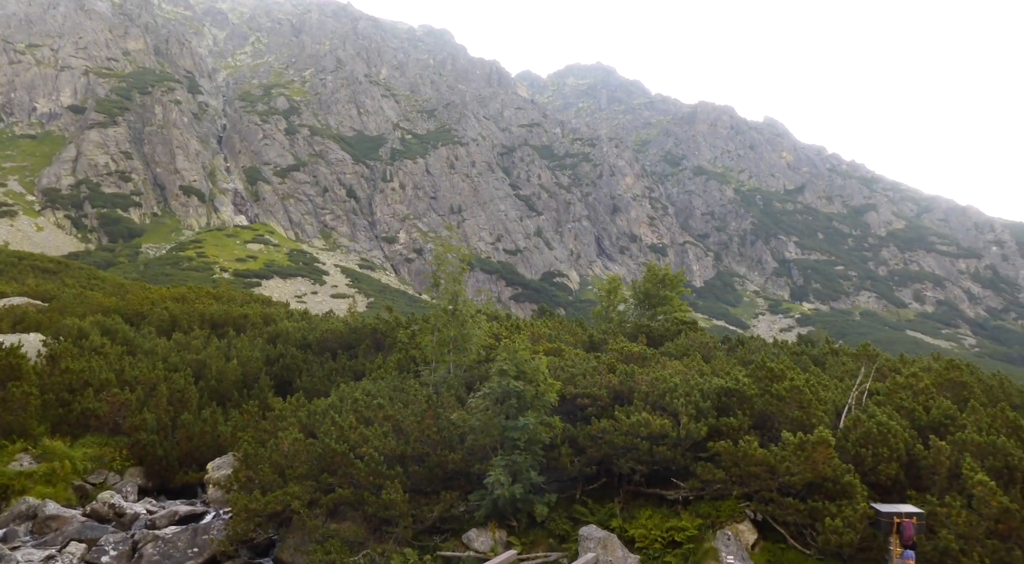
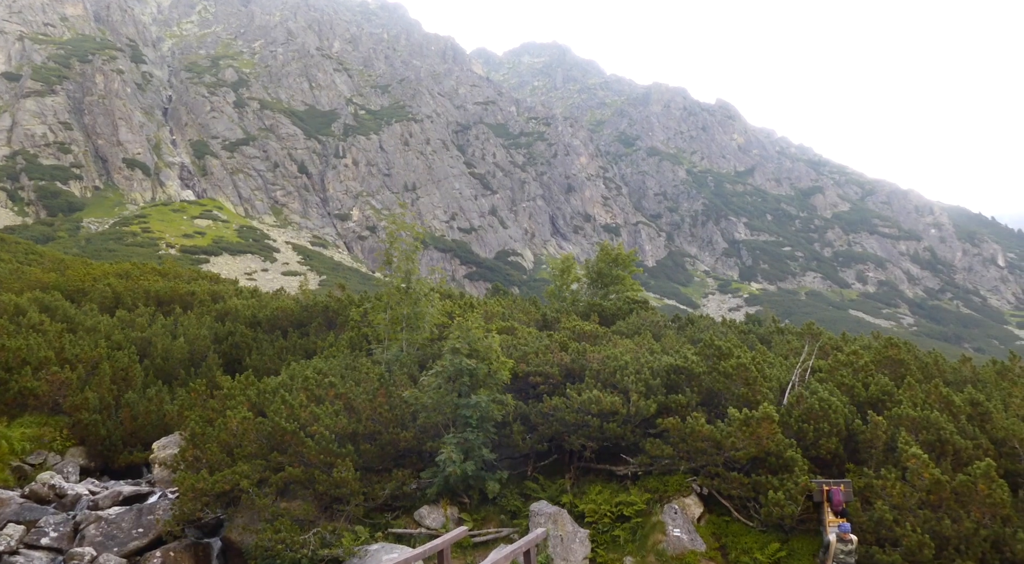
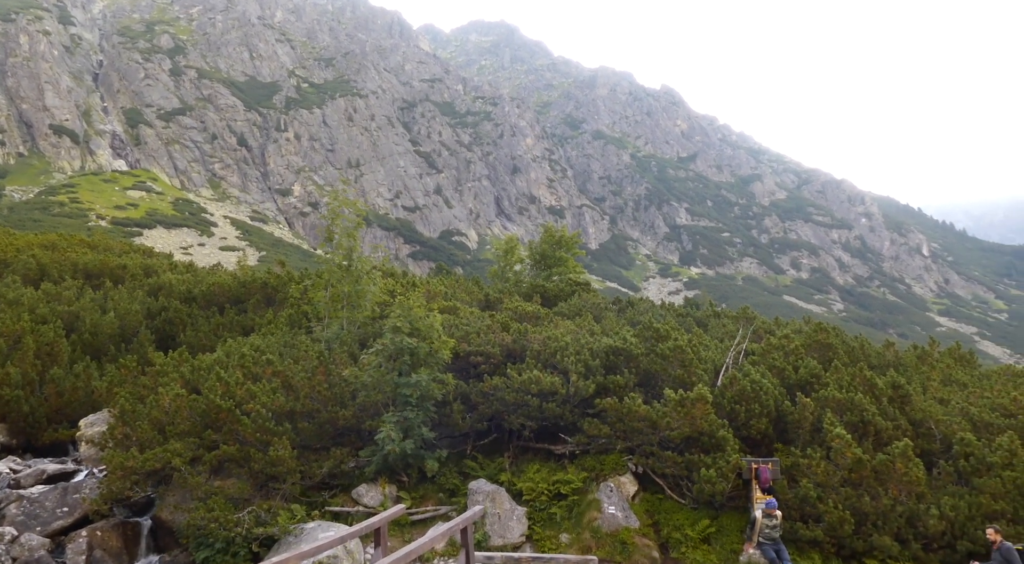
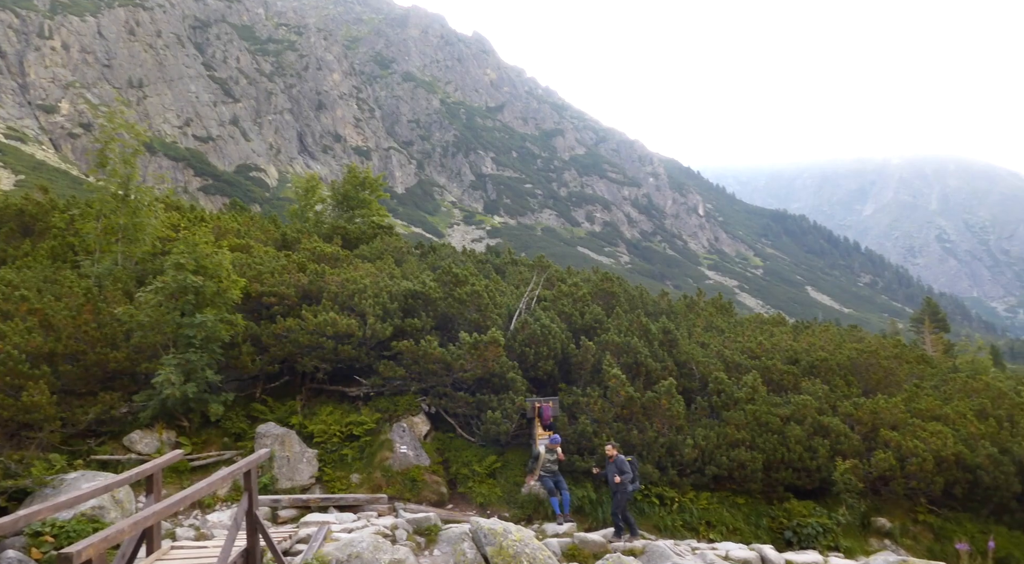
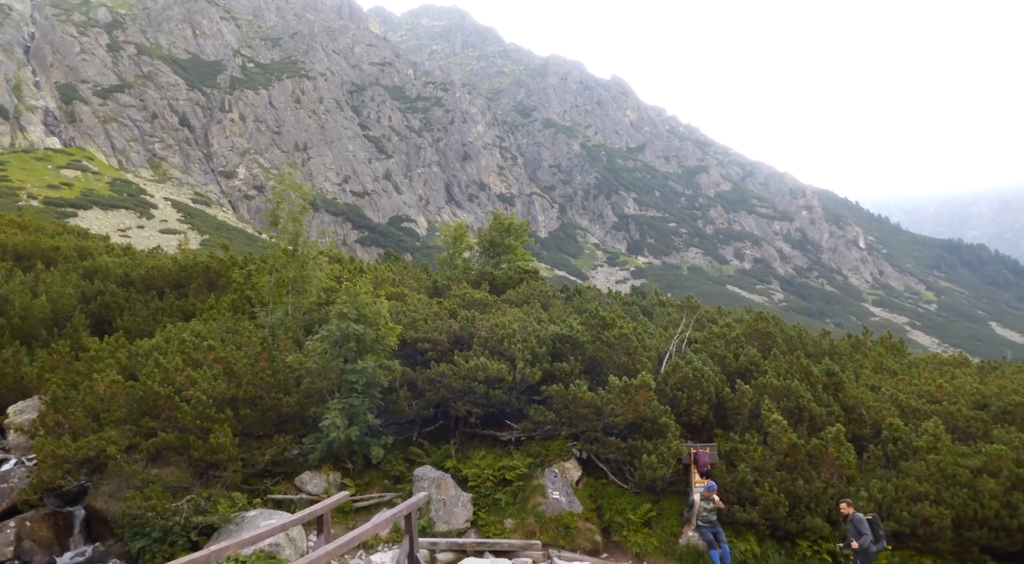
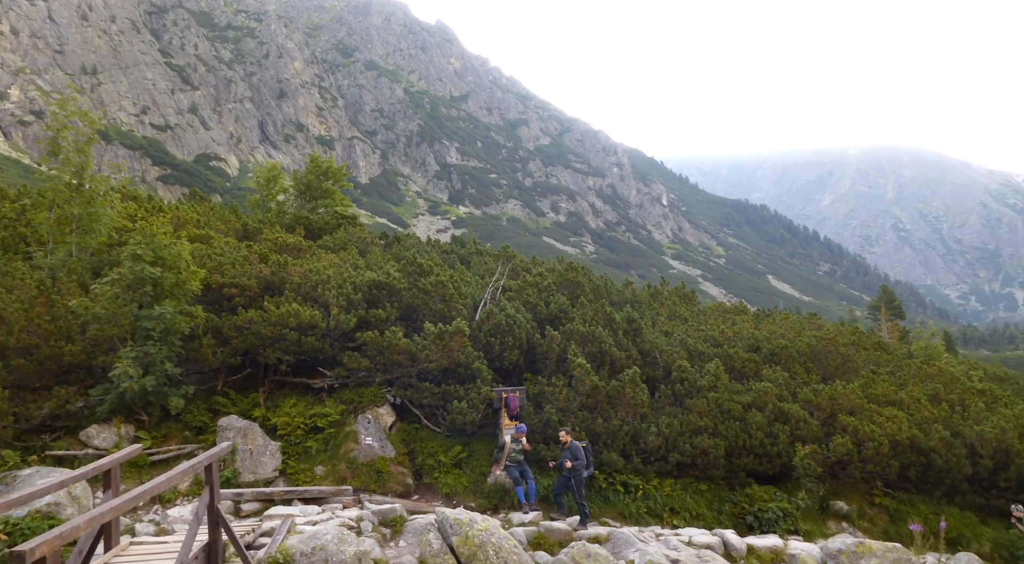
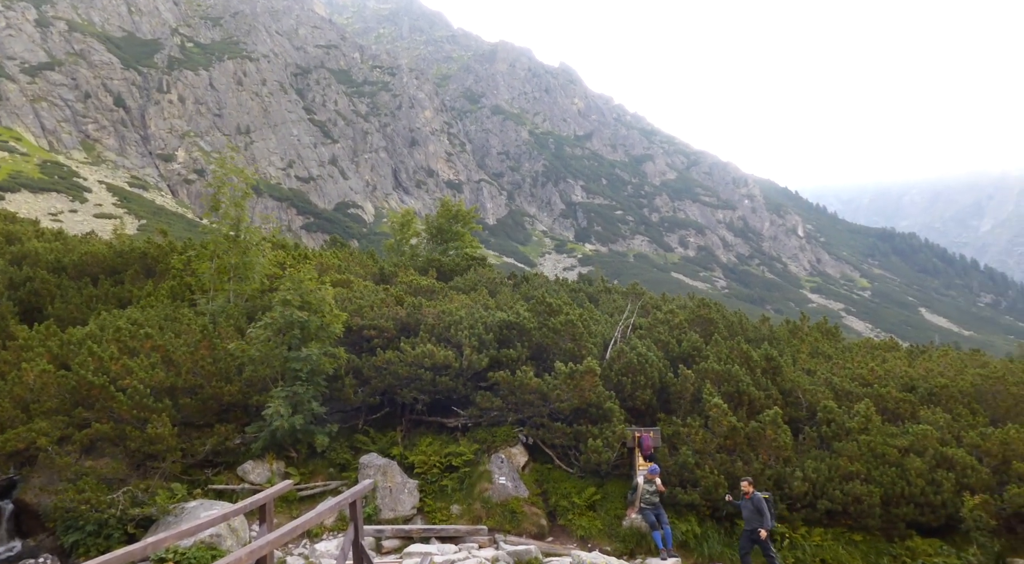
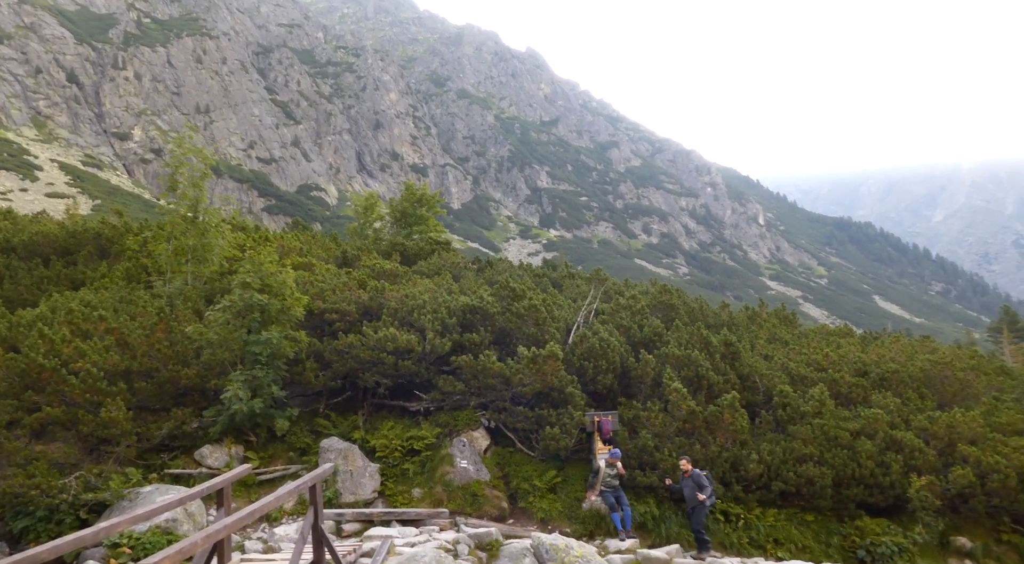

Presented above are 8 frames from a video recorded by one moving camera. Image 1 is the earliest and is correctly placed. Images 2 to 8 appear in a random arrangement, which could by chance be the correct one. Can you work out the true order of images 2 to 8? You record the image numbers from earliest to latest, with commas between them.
2, 3, 5, 7, 8, 4, 6
